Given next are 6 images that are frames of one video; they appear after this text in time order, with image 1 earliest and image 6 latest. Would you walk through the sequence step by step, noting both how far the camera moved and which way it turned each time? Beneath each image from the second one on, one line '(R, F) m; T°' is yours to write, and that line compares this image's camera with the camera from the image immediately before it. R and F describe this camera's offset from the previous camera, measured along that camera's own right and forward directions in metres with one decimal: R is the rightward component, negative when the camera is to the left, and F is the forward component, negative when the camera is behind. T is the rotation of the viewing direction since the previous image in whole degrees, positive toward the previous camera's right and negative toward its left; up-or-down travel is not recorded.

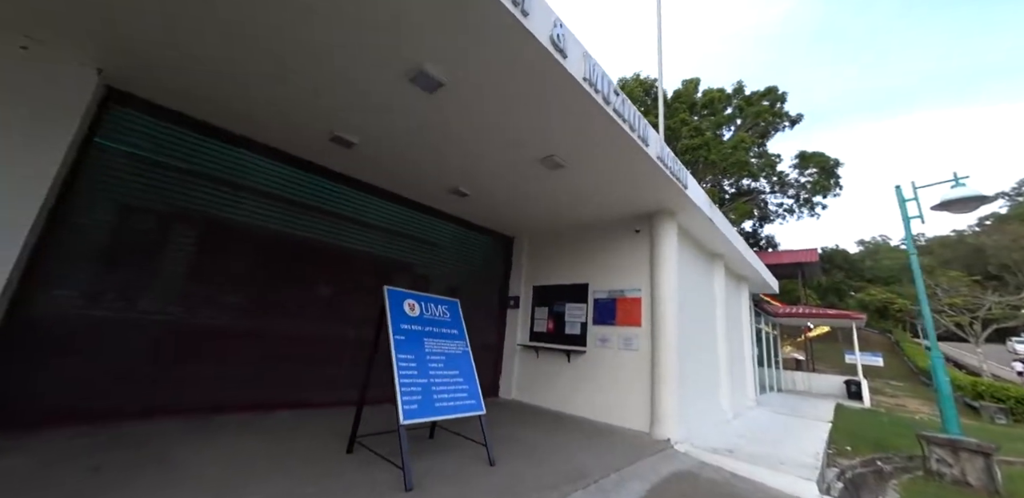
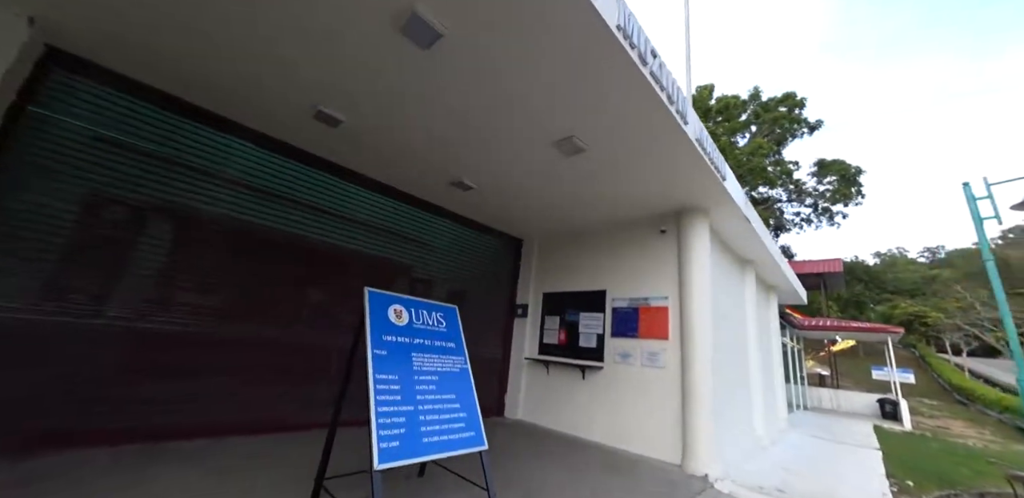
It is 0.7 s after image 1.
(0.0, +0.5) m; -1°
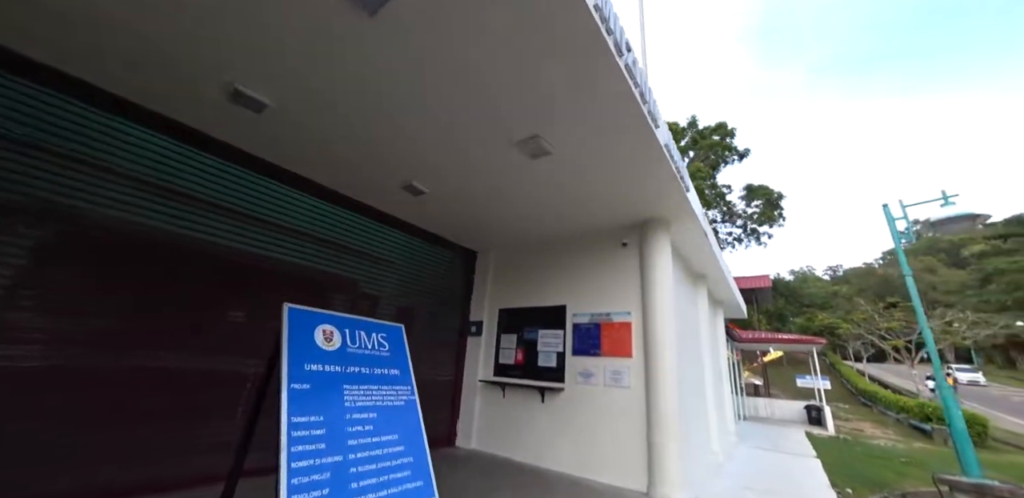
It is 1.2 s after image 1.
(0.0, +0.3) m; +8°
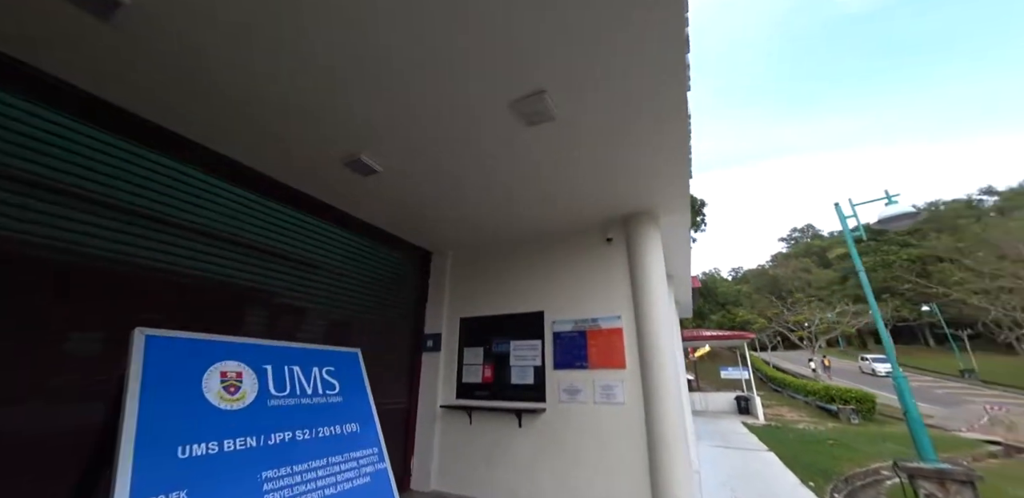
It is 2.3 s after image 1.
(-0.3, +0.6) m; +10°
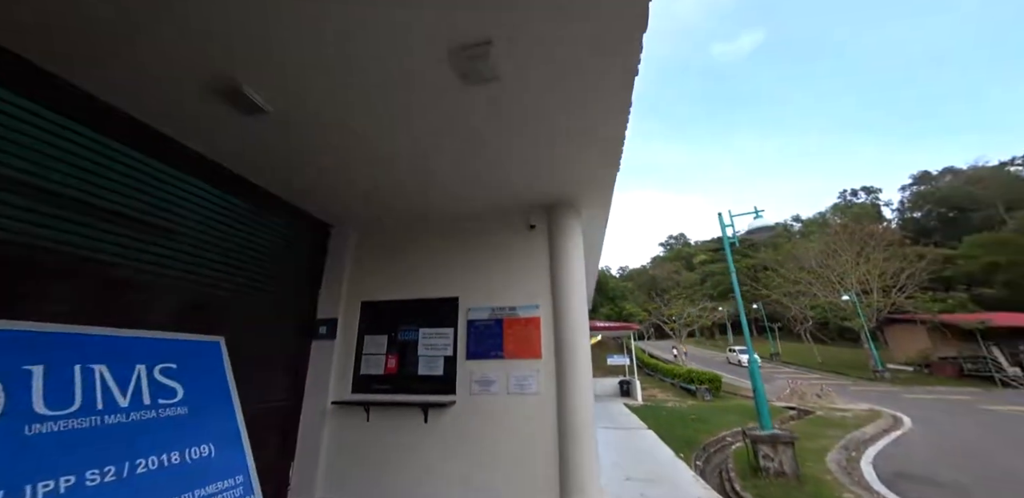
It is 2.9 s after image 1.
(-0.1, +0.2) m; +14°
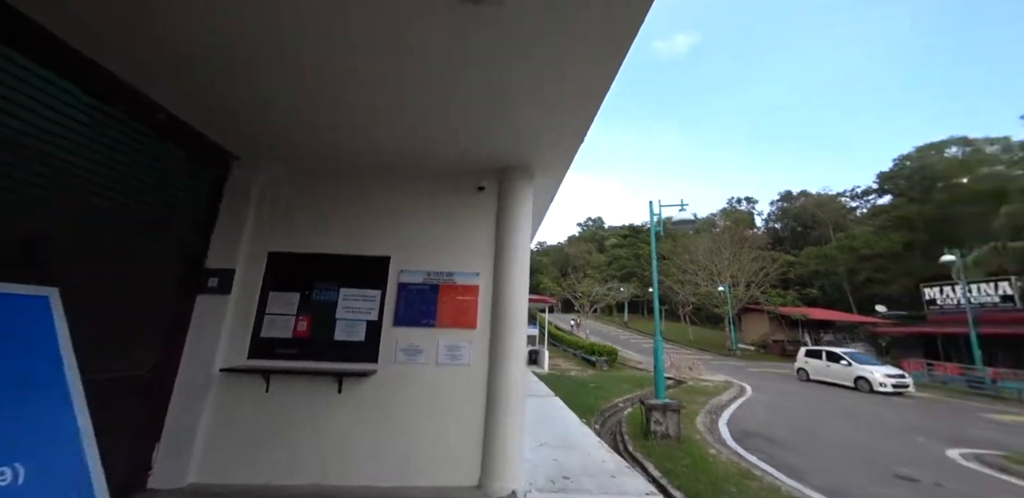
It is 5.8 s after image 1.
(-0.2, +0.2) m; +13°
